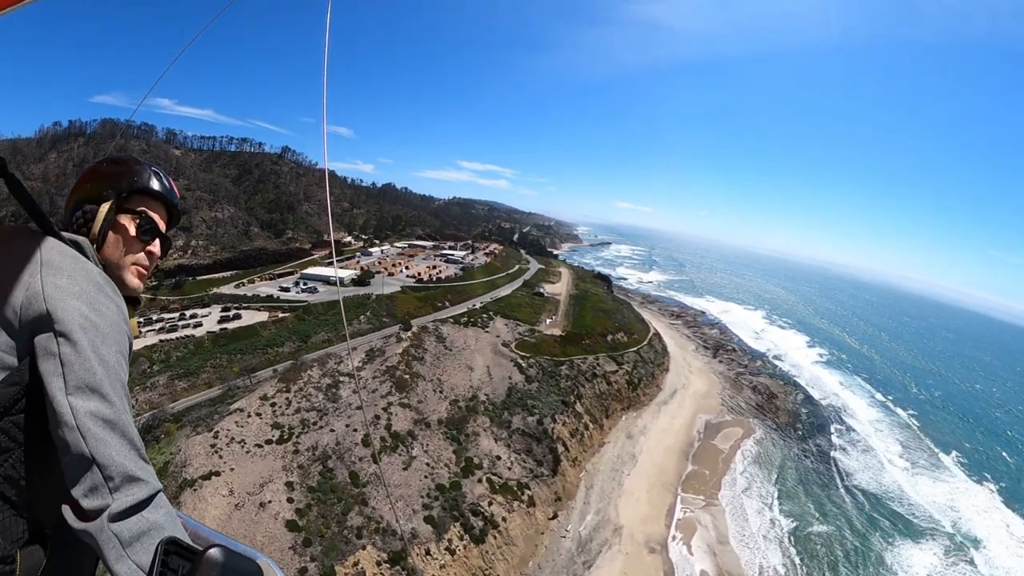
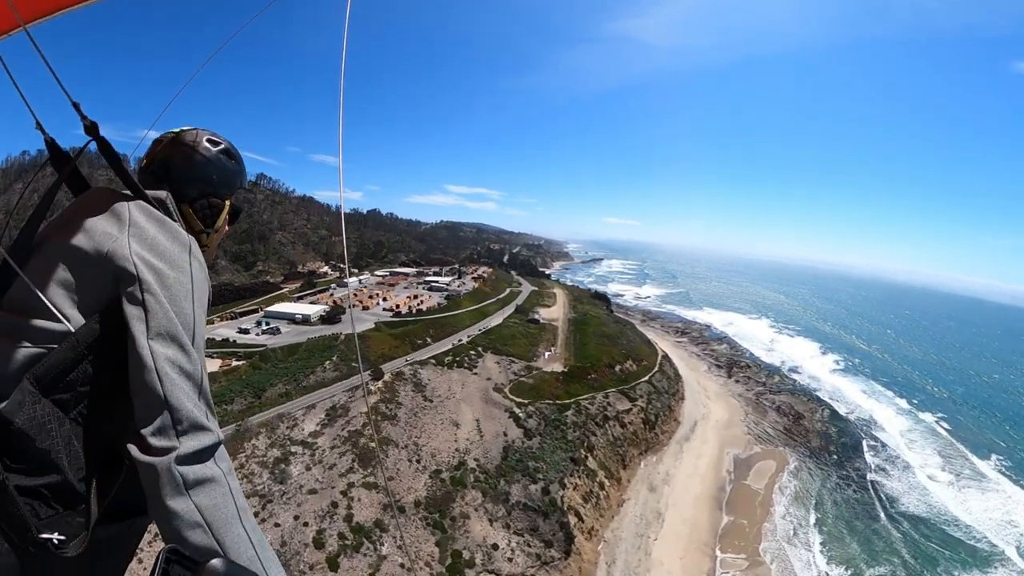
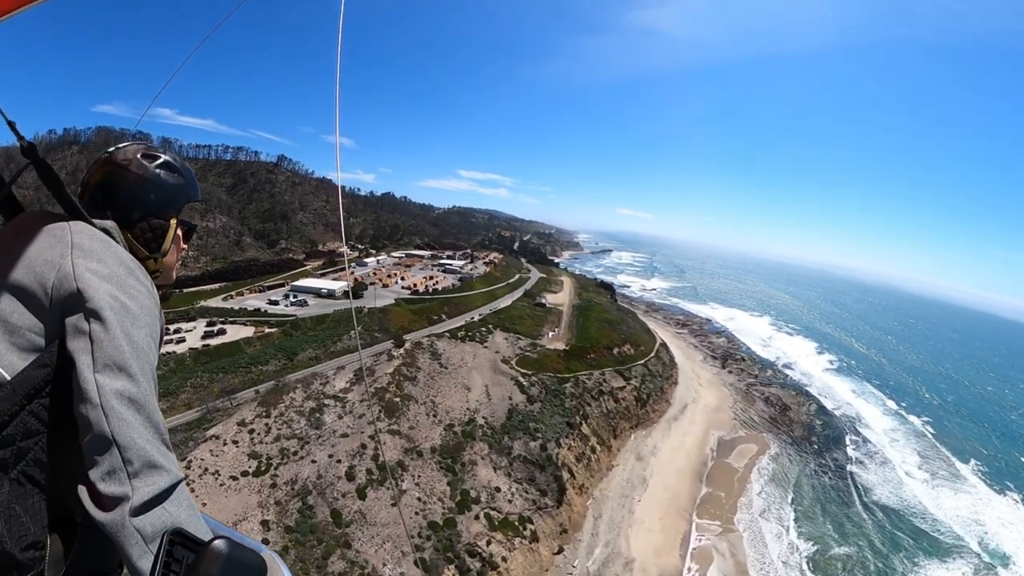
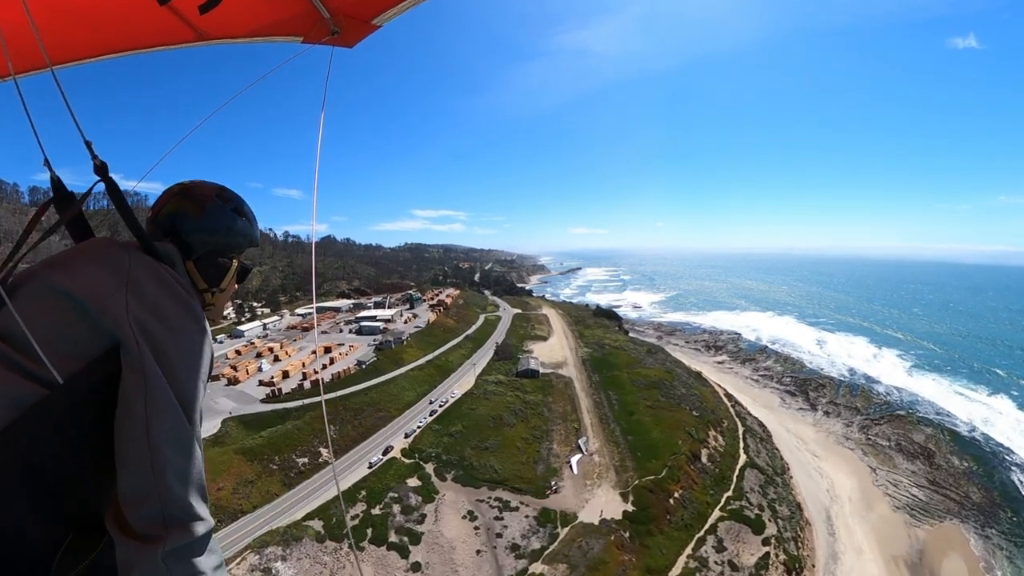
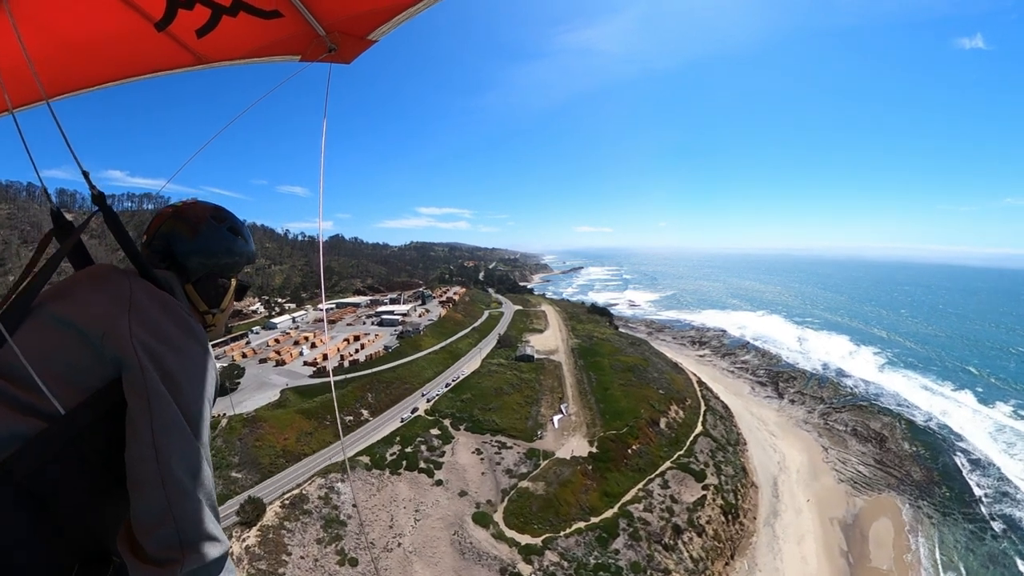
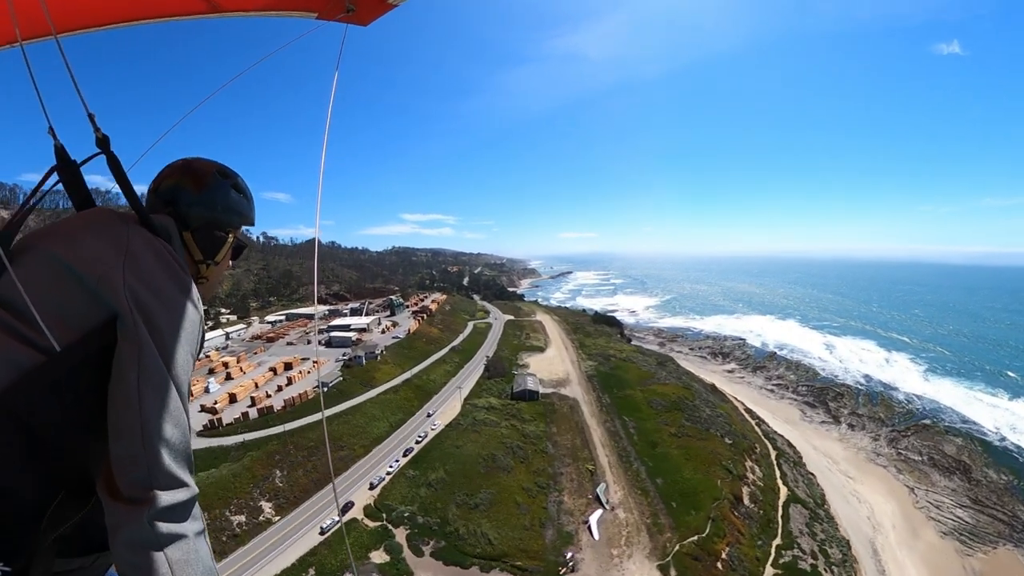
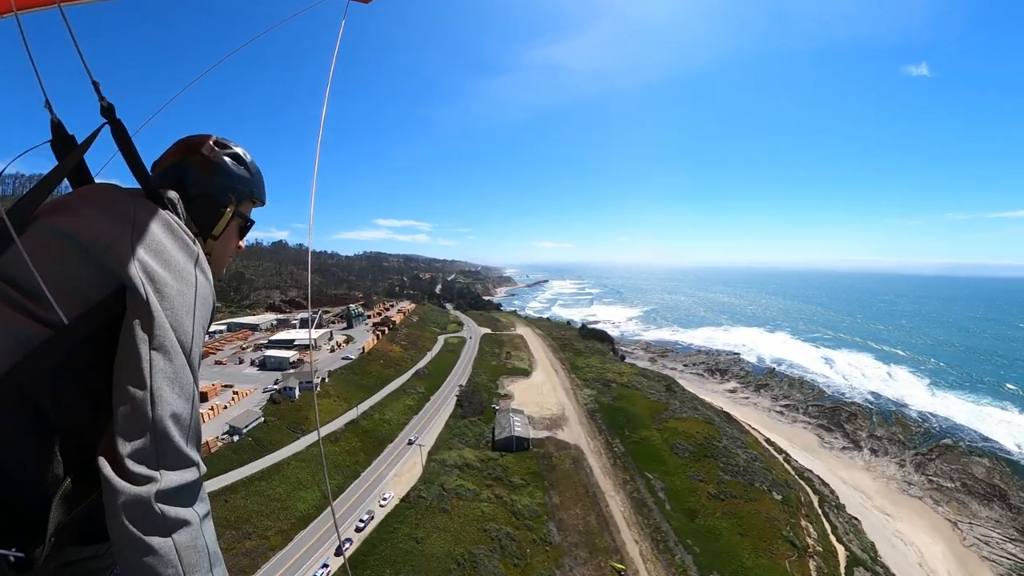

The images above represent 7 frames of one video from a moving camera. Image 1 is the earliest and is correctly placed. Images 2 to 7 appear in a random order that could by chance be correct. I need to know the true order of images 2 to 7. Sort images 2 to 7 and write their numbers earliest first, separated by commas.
3, 2, 5, 4, 6, 7
